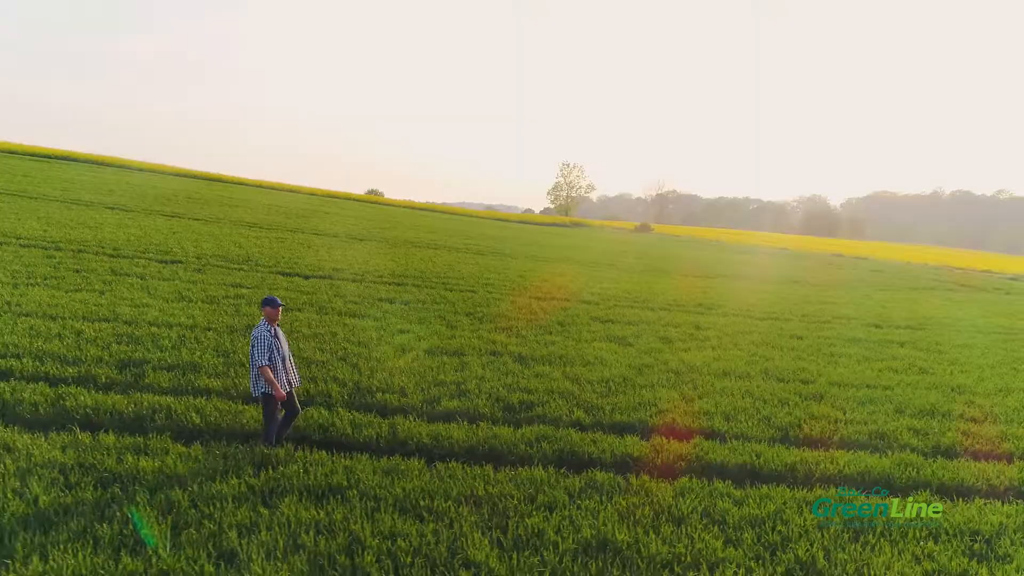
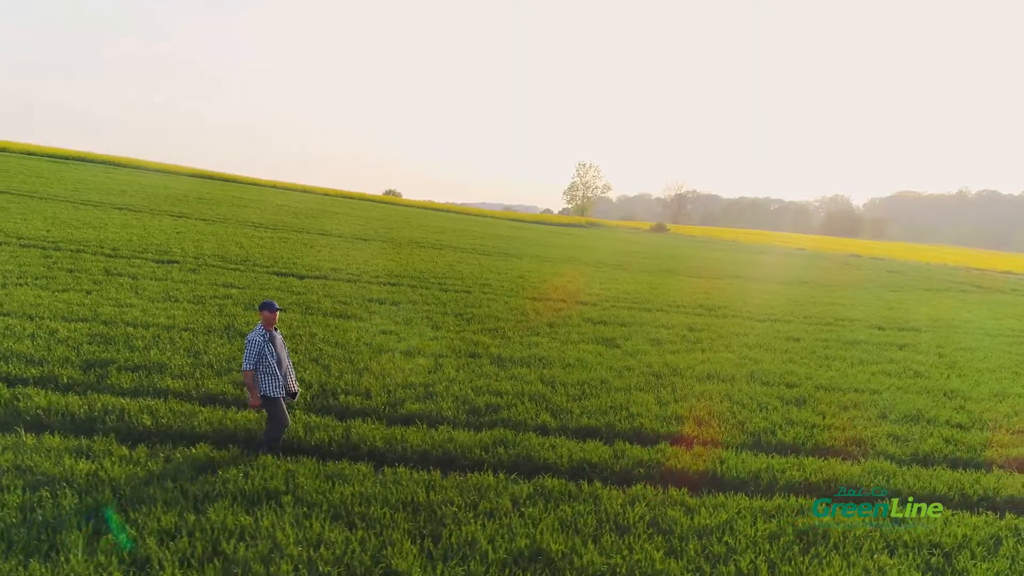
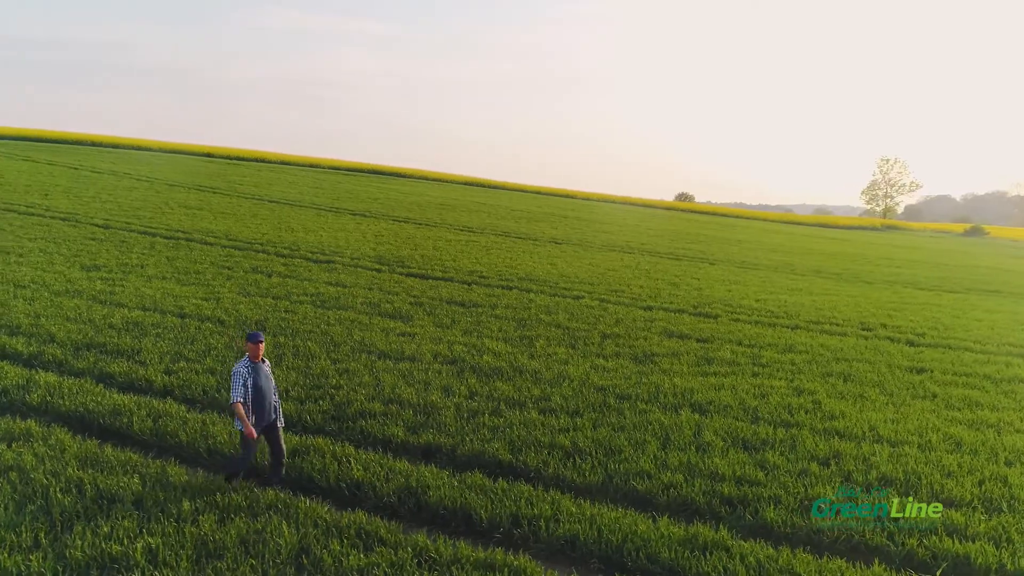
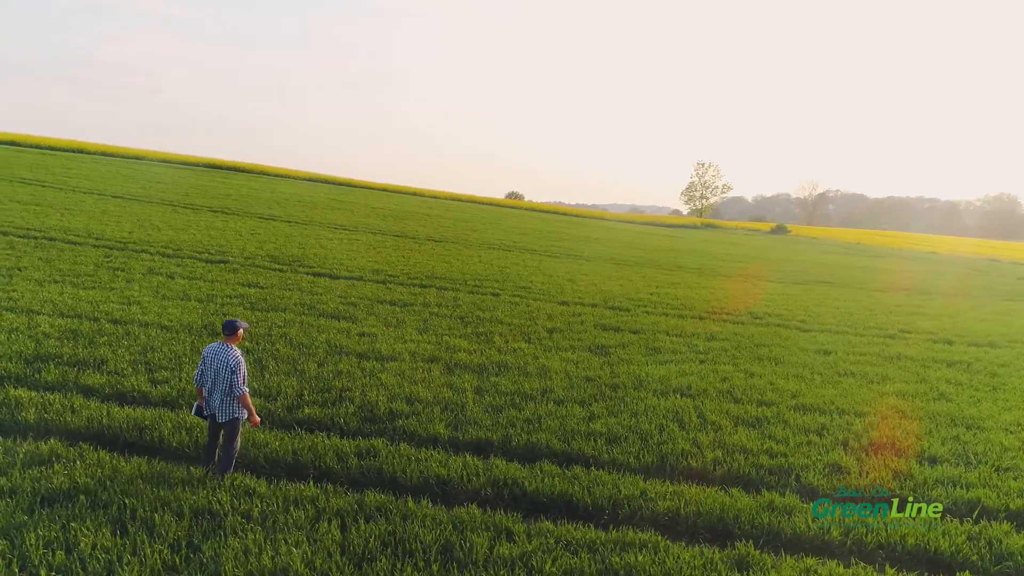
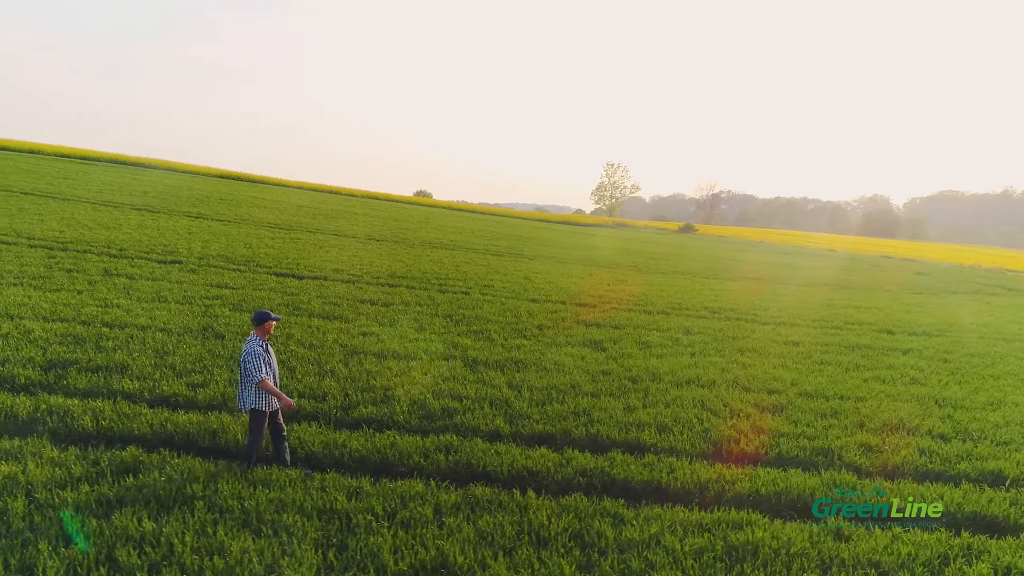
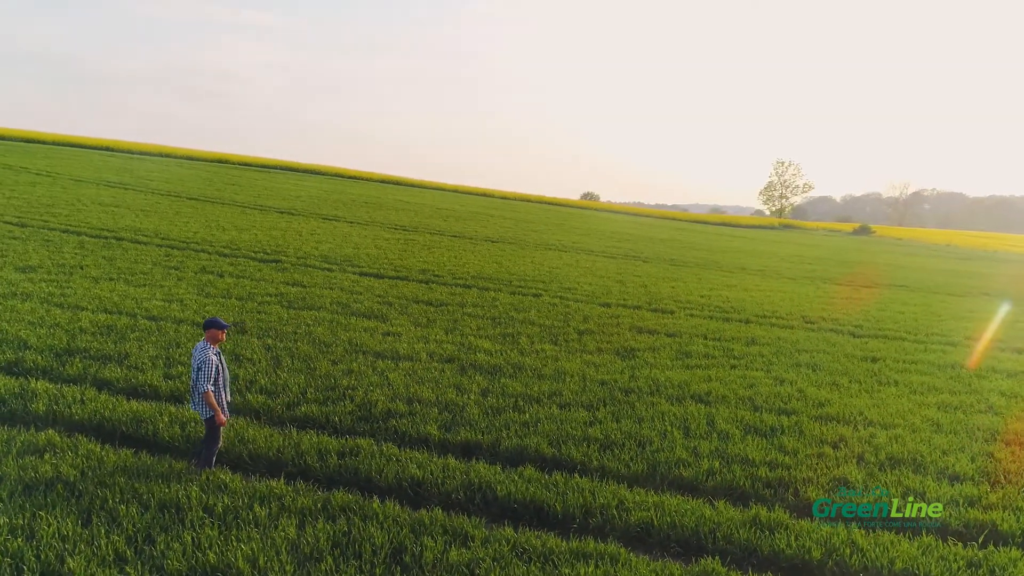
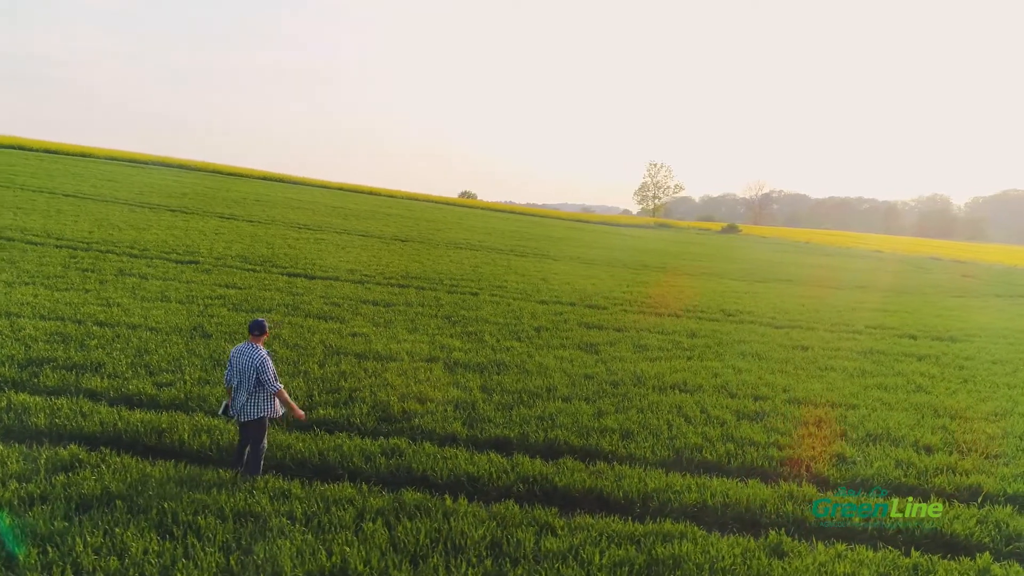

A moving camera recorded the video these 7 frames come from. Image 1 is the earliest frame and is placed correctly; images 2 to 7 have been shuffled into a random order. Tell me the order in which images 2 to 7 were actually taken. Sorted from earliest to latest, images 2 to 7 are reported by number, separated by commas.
2, 5, 7, 4, 6, 3
